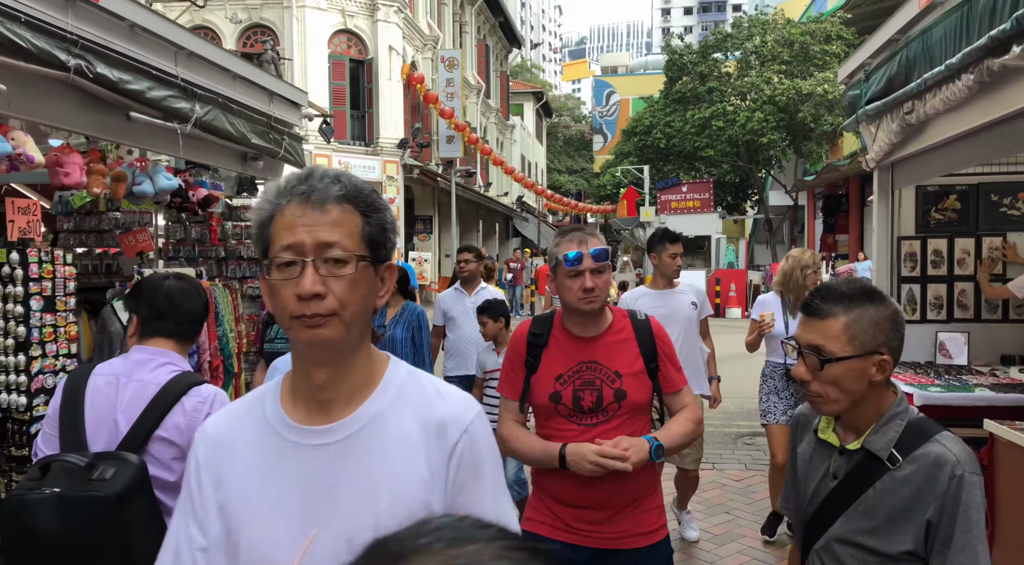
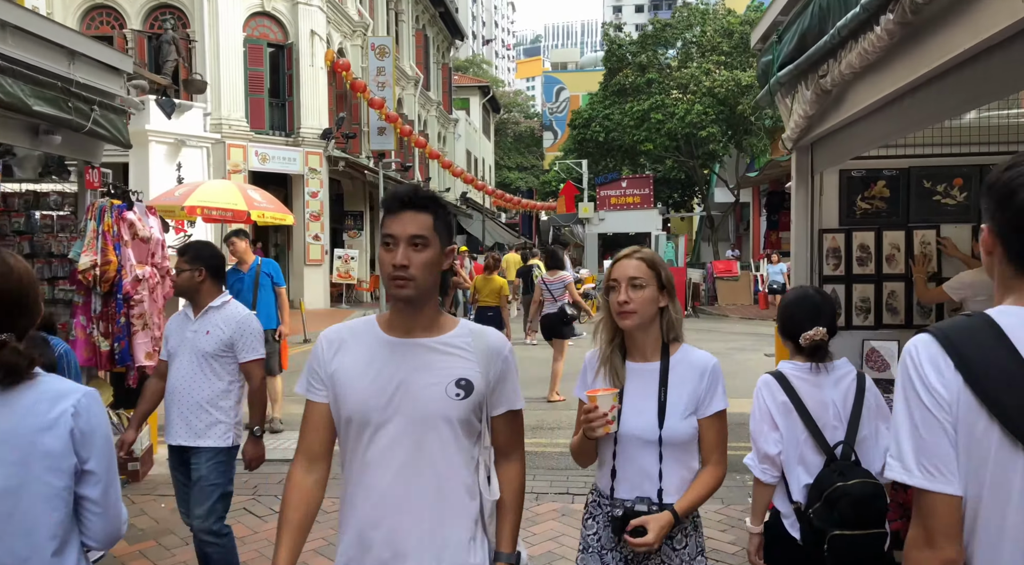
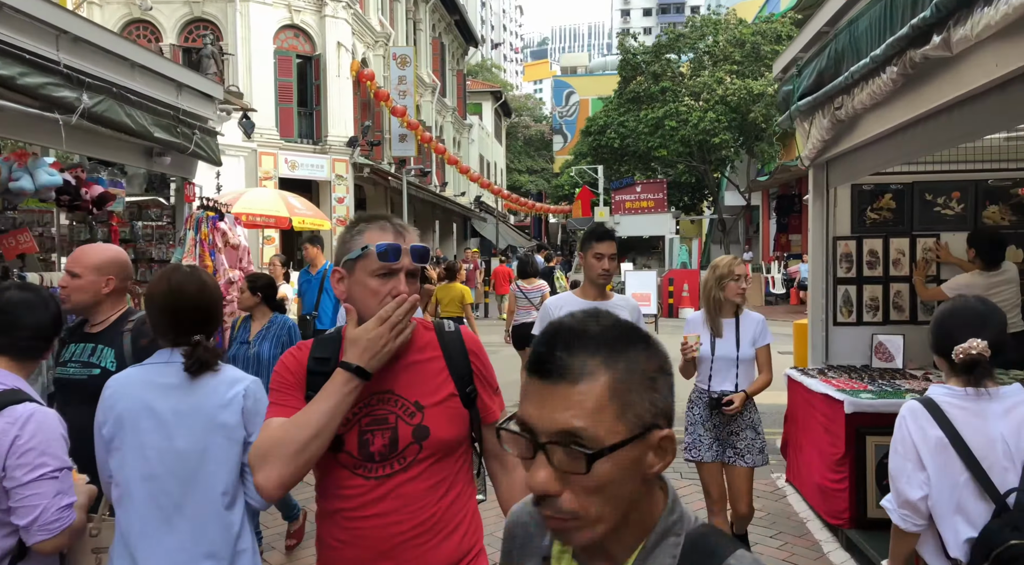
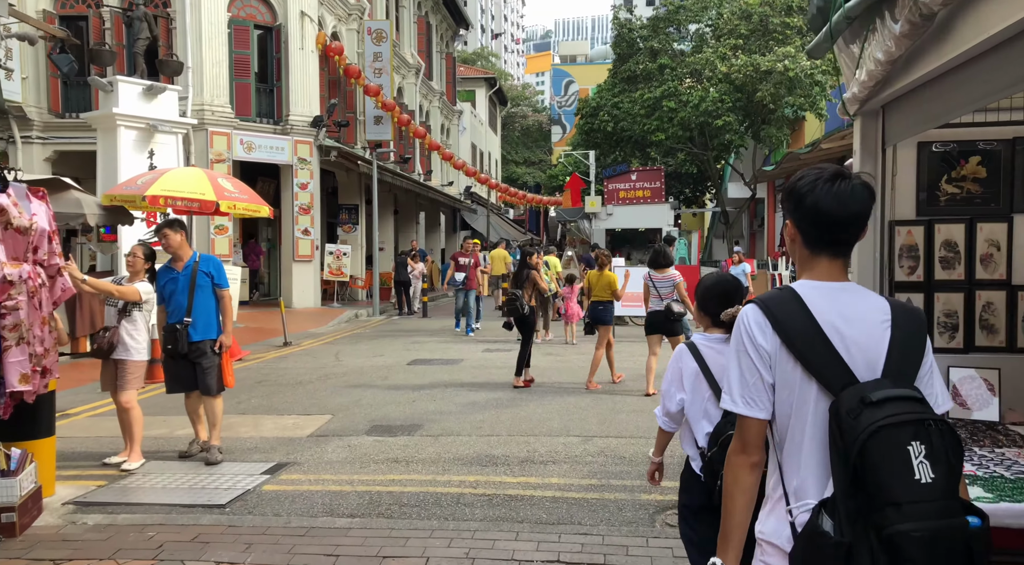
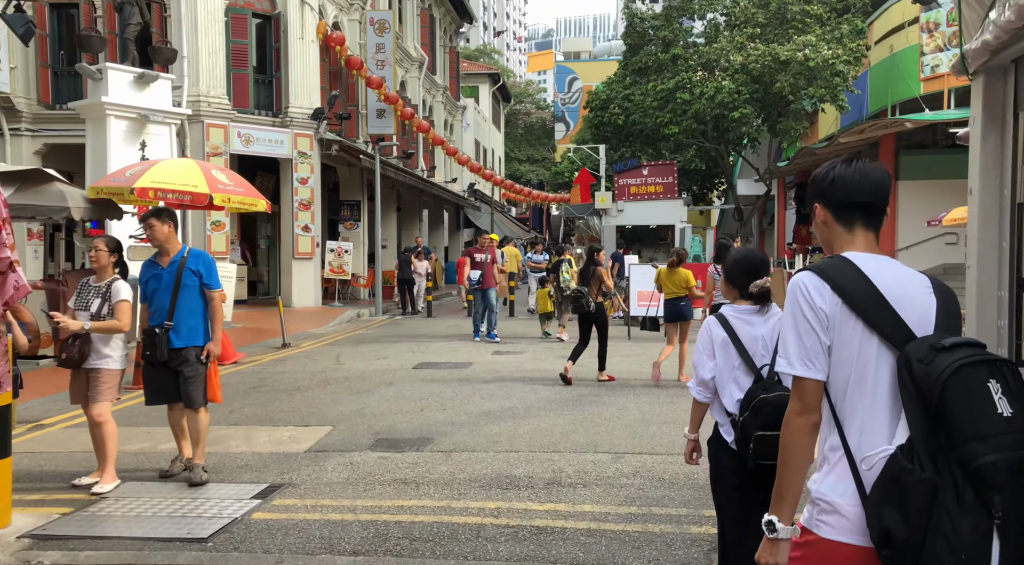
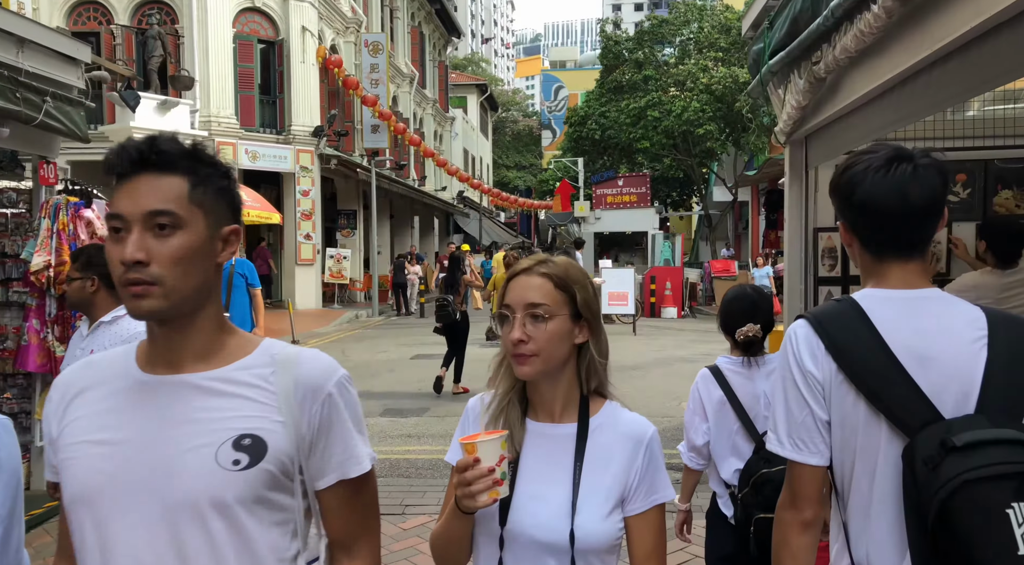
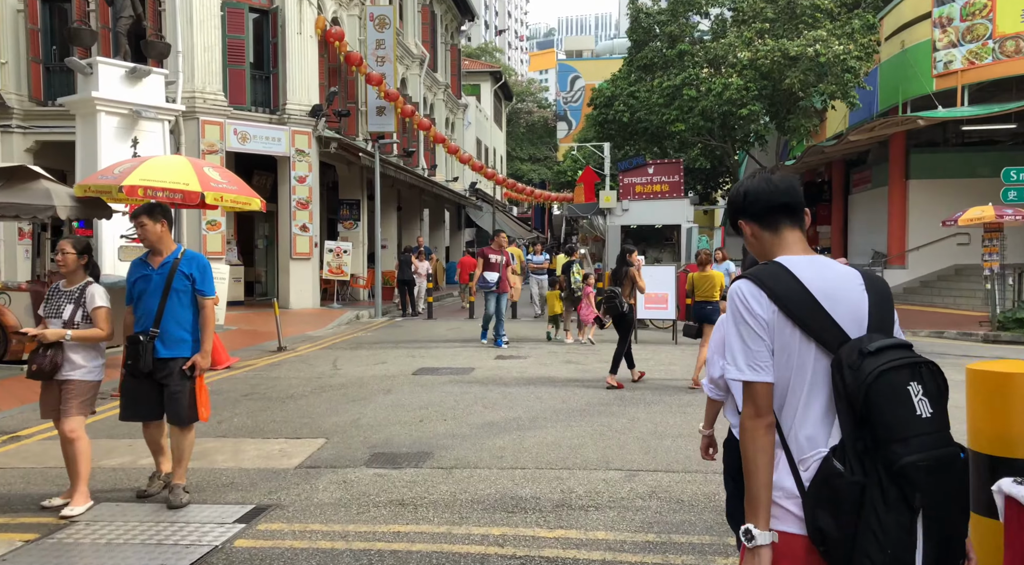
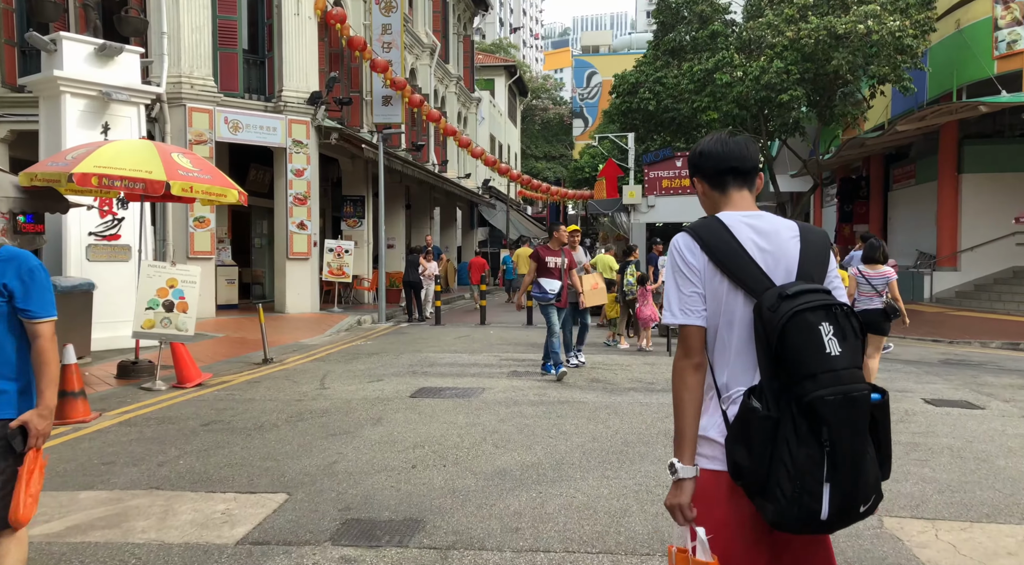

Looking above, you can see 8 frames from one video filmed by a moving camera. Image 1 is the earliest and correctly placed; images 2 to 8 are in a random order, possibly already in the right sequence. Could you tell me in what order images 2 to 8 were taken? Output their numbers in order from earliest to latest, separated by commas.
3, 2, 6, 4, 5, 7, 8
